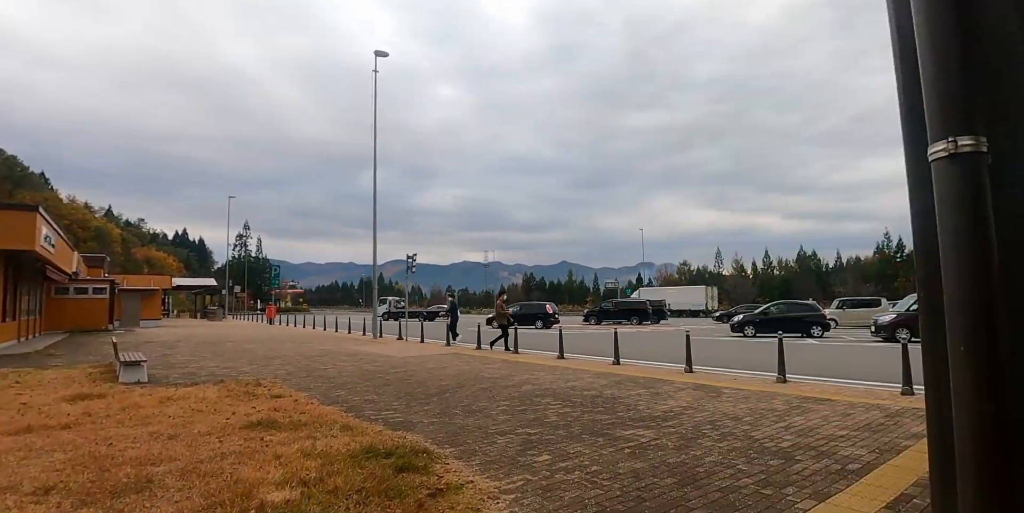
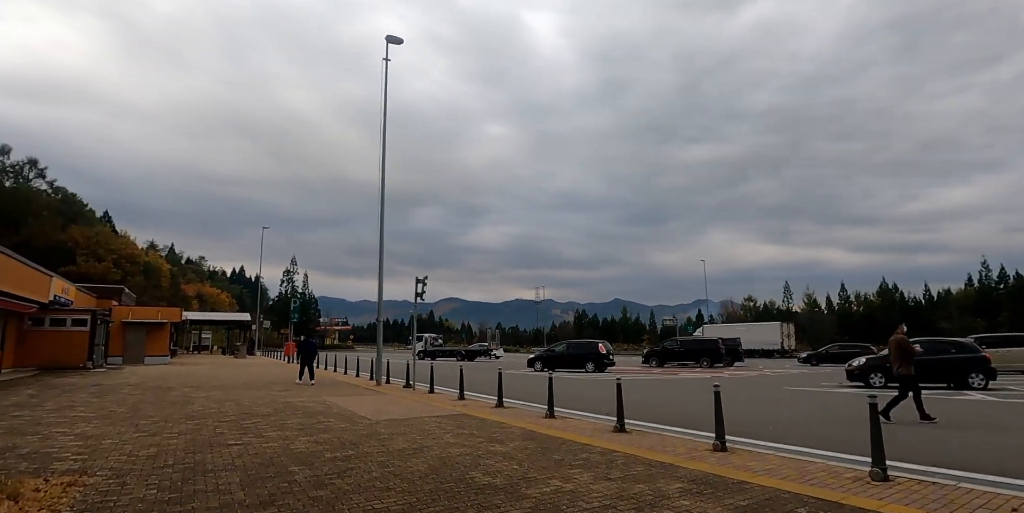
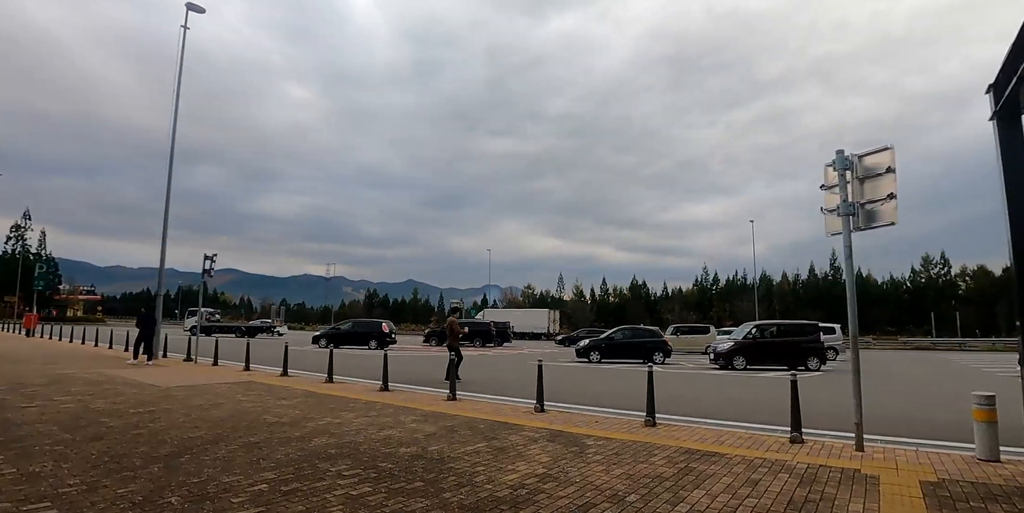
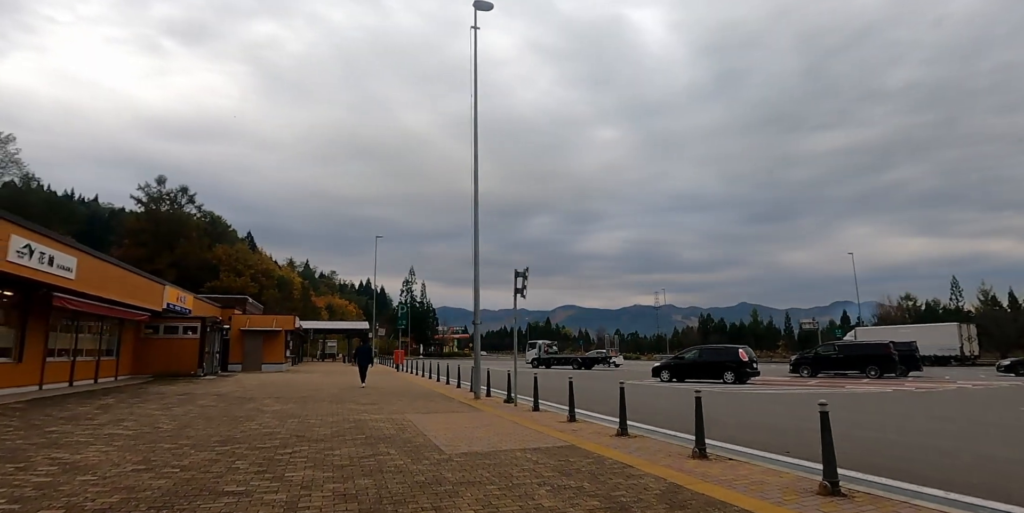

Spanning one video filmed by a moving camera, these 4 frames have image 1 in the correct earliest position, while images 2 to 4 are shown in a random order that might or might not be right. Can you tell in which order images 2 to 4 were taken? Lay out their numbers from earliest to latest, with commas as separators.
3, 2, 4
